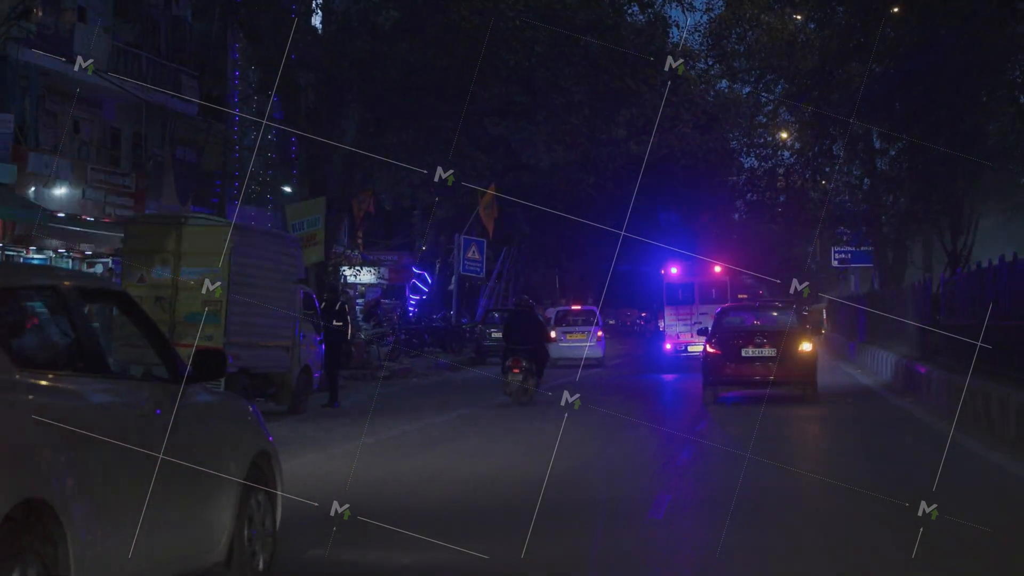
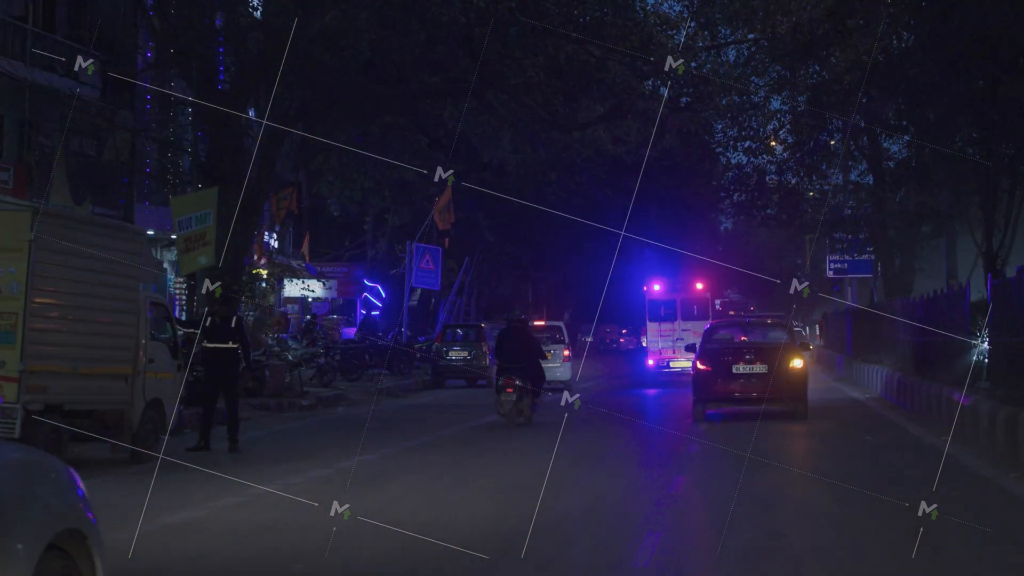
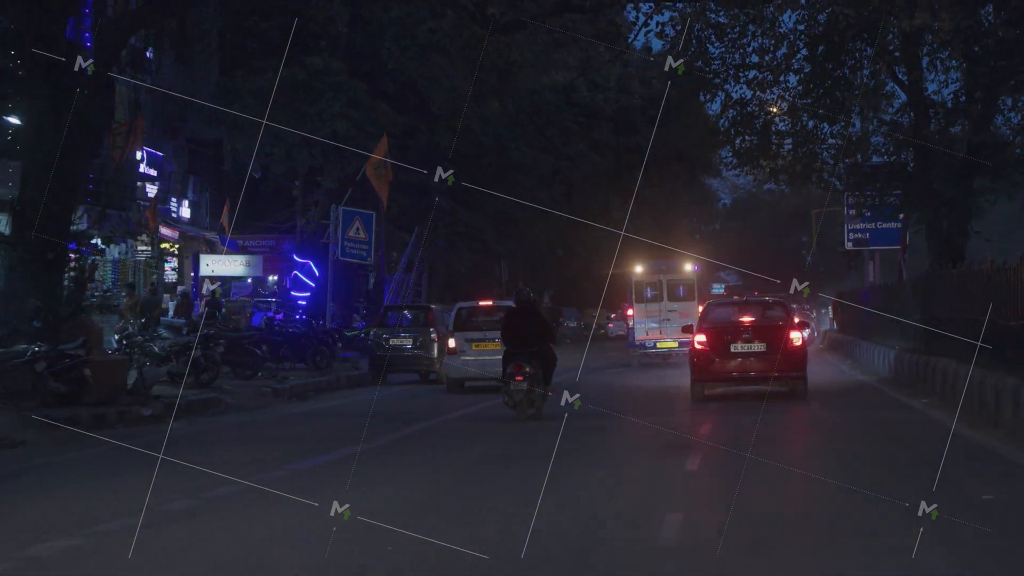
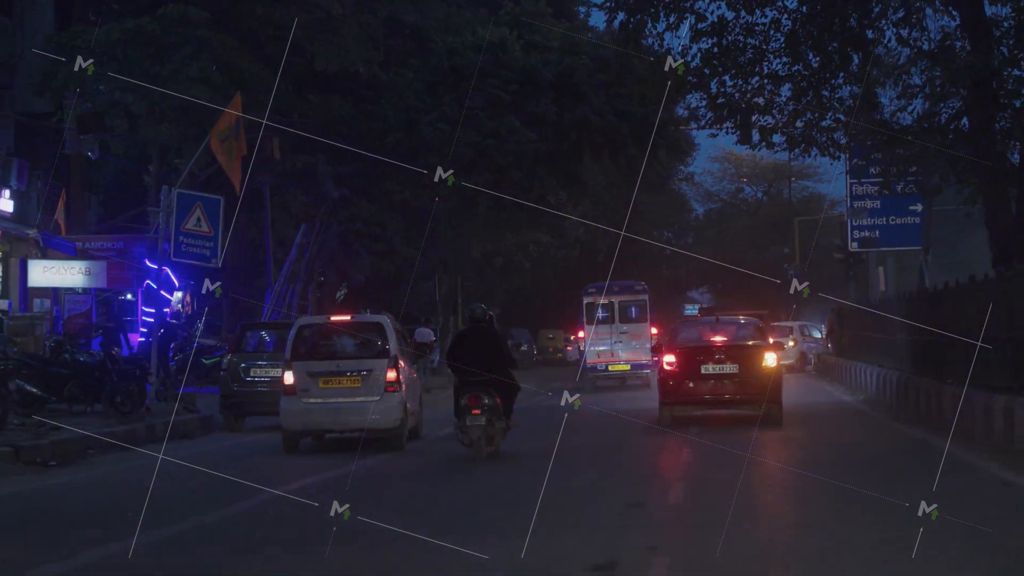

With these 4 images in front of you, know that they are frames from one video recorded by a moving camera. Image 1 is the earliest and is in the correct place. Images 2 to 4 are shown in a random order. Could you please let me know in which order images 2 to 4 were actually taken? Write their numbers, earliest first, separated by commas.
2, 3, 4
